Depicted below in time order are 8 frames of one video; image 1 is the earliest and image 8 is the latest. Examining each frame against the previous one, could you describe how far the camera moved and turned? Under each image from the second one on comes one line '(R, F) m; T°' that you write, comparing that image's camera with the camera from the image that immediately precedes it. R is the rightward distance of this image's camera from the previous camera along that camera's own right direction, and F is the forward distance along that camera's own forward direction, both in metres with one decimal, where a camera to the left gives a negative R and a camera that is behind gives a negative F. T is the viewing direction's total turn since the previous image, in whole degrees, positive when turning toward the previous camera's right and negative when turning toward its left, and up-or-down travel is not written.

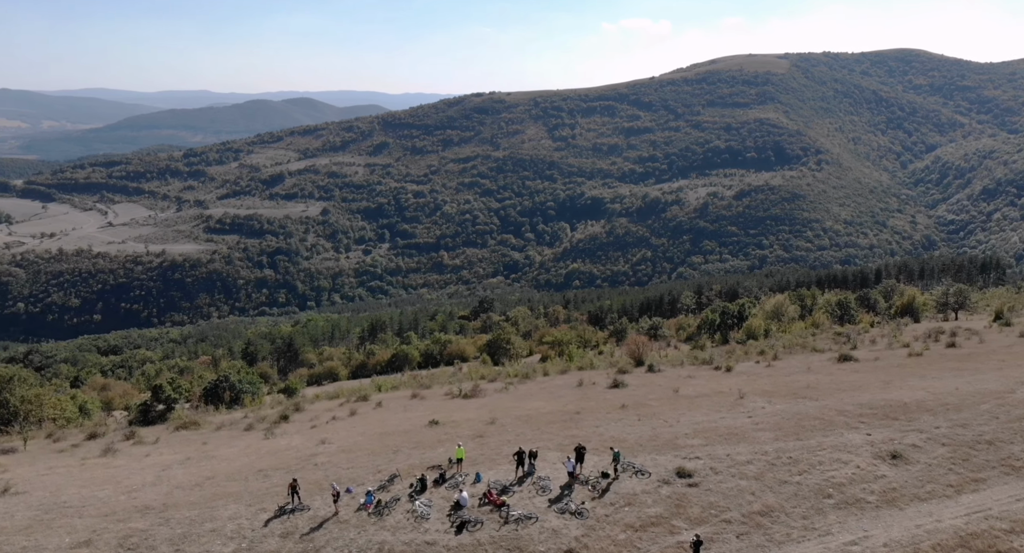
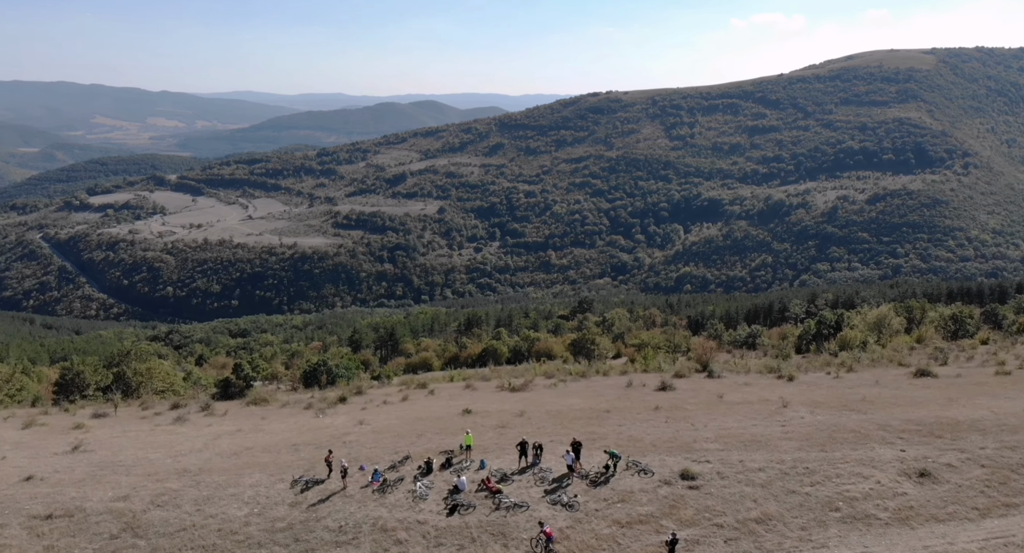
(+2.8, -0.2) m; -9°
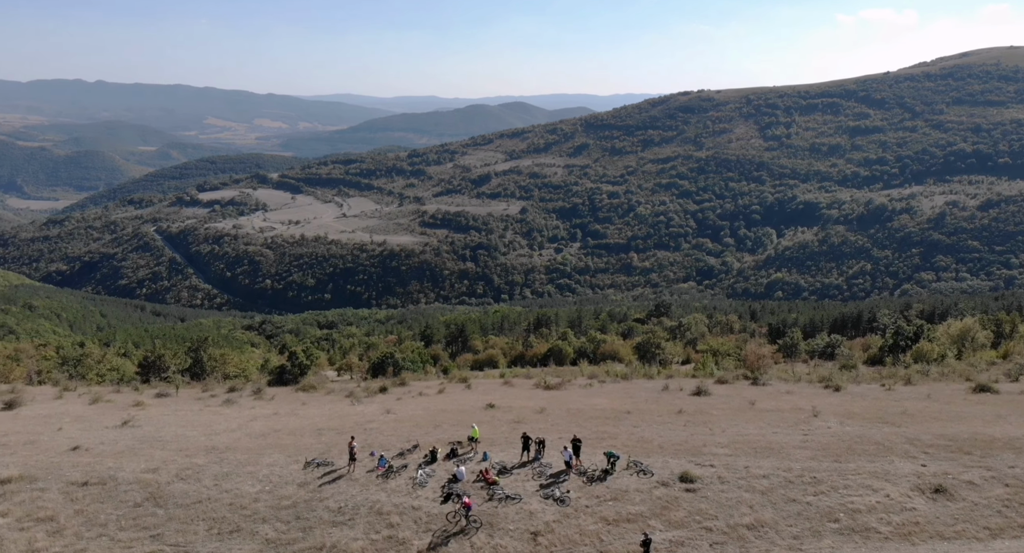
(+2.1, -0.2) m; -7°
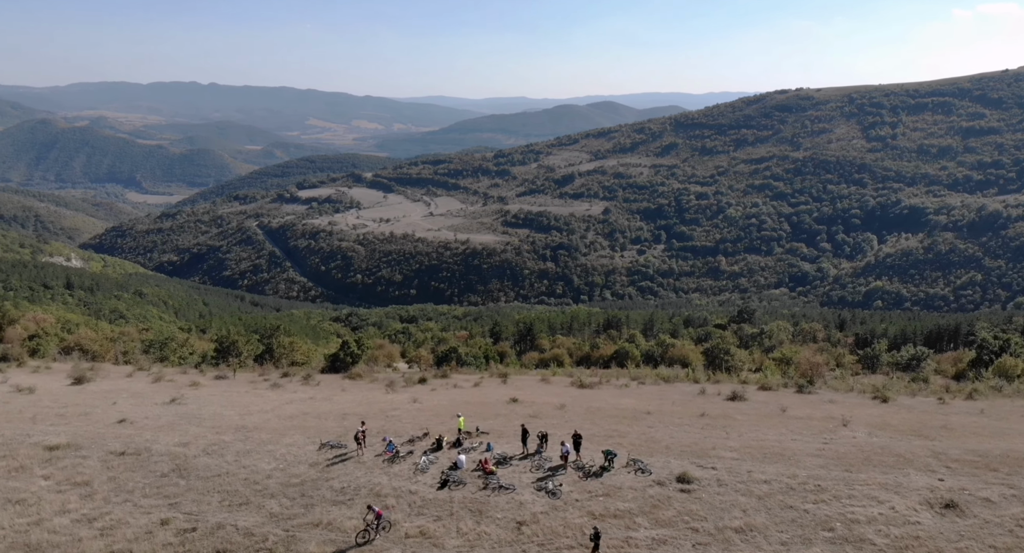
(+2.2, -0.3) m; -7°
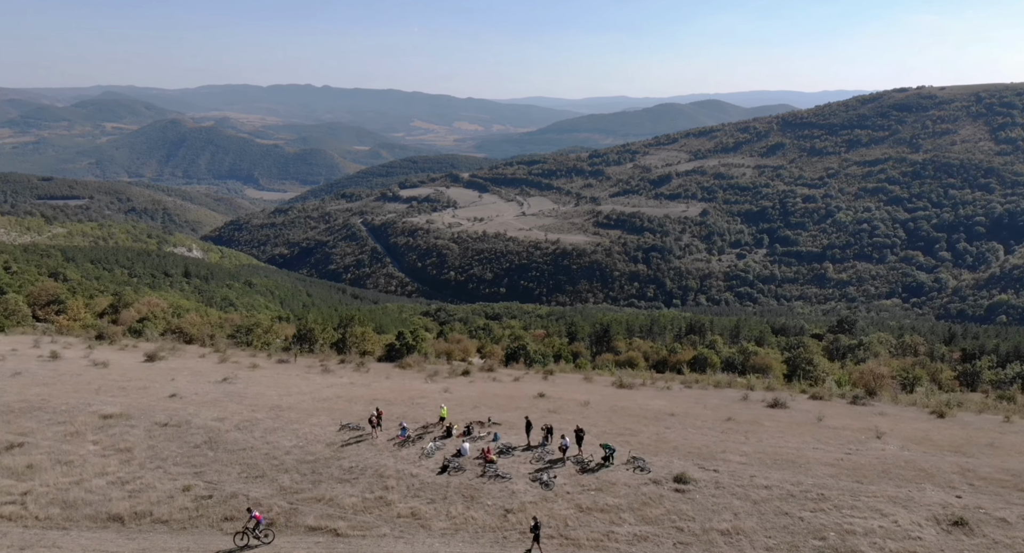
(+2.4, -0.2) m; -7°
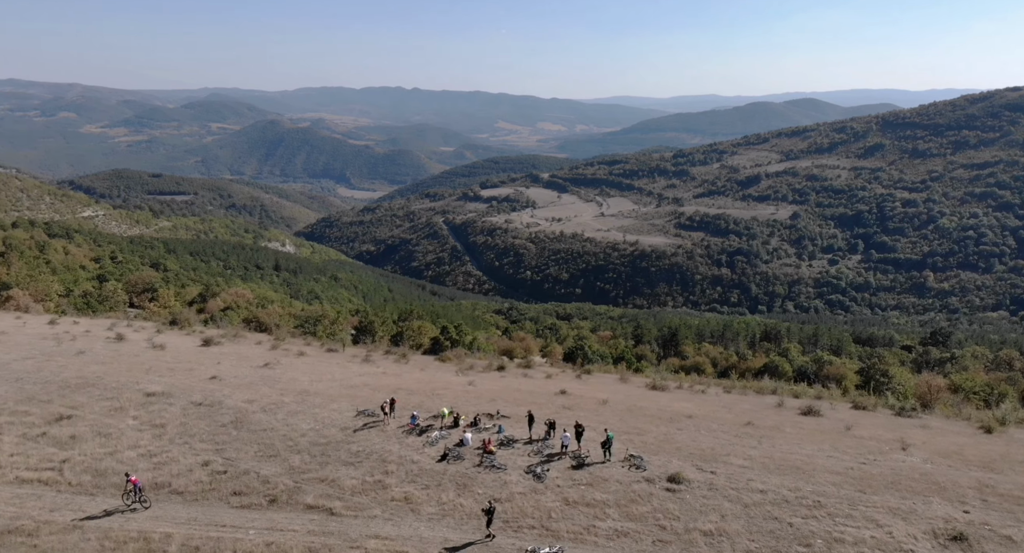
(+2.1, -0.2) m; -6°
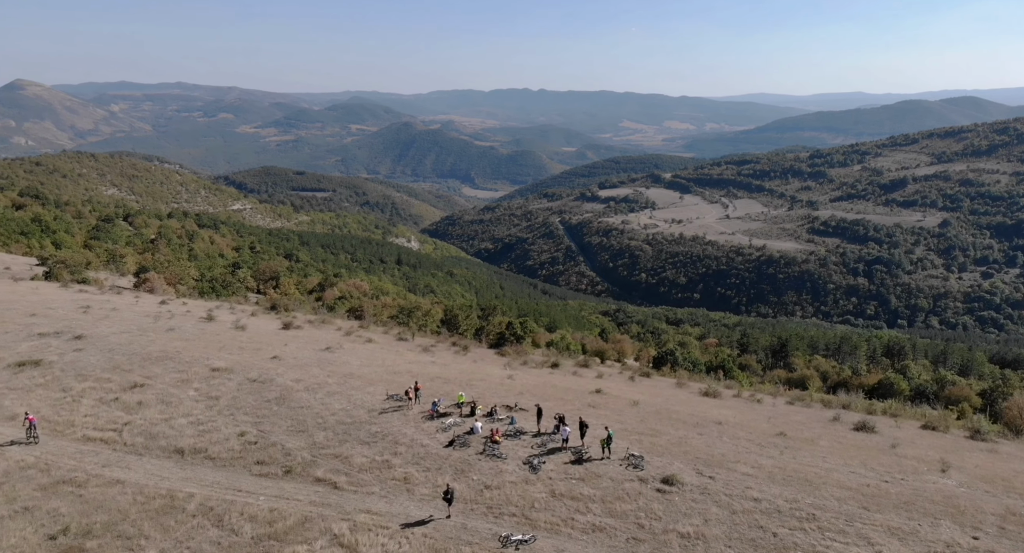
(+3.0, -0.2) m; -9°
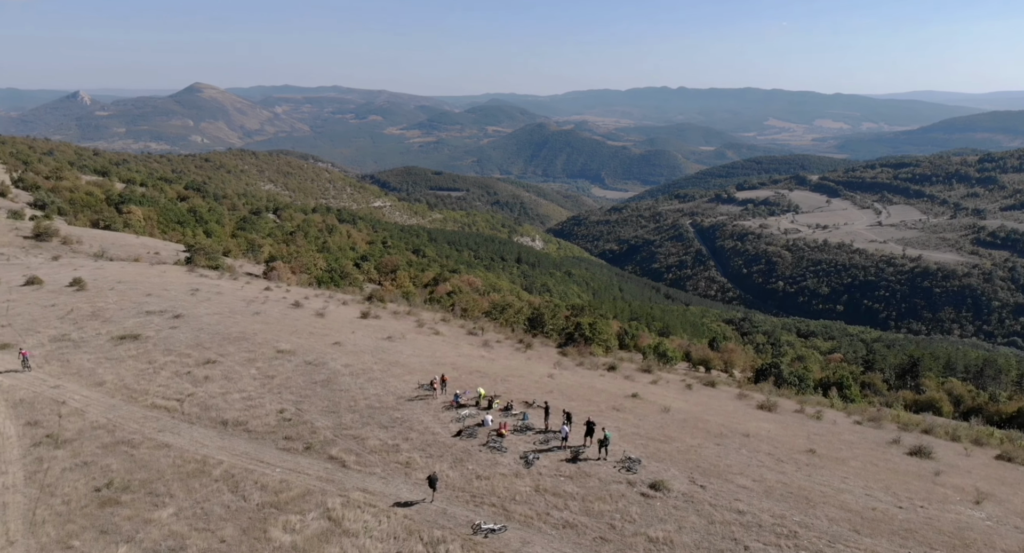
(+3.4, -0.2) m; -10°
